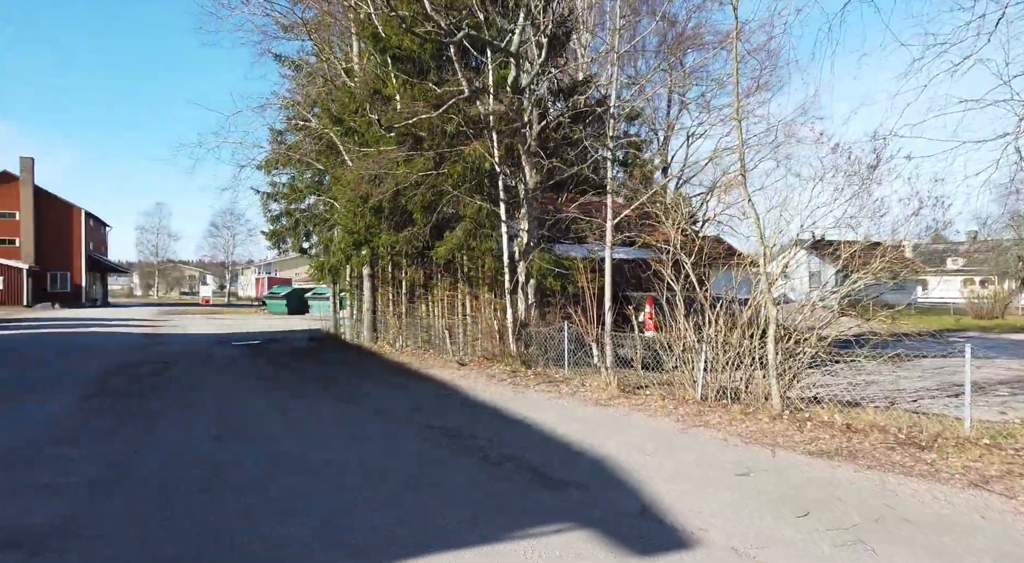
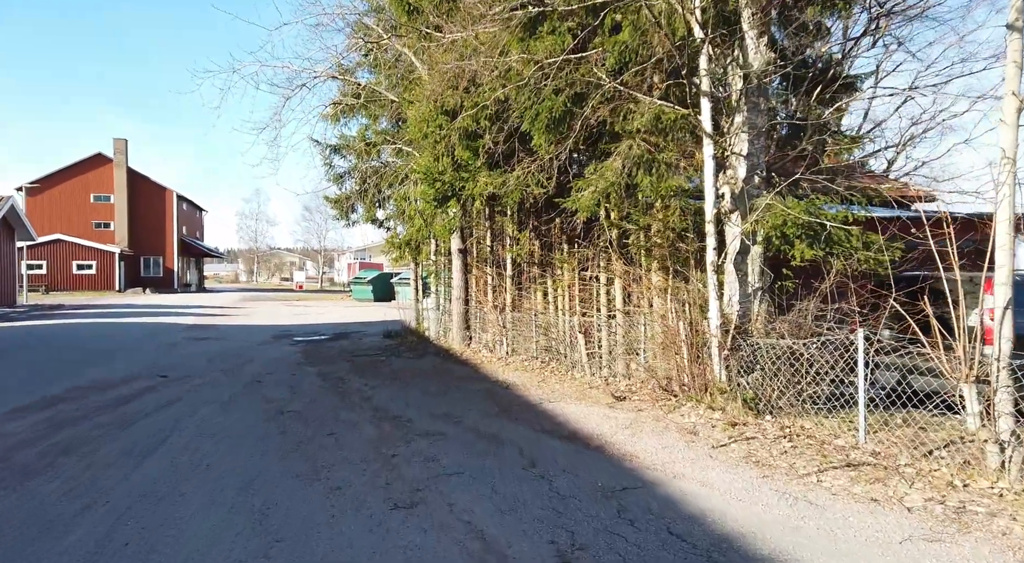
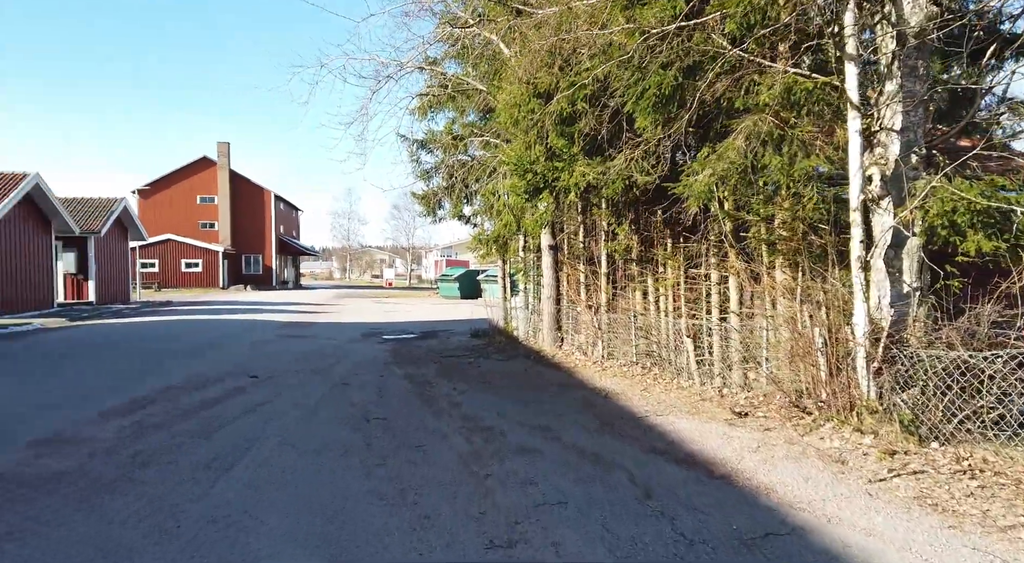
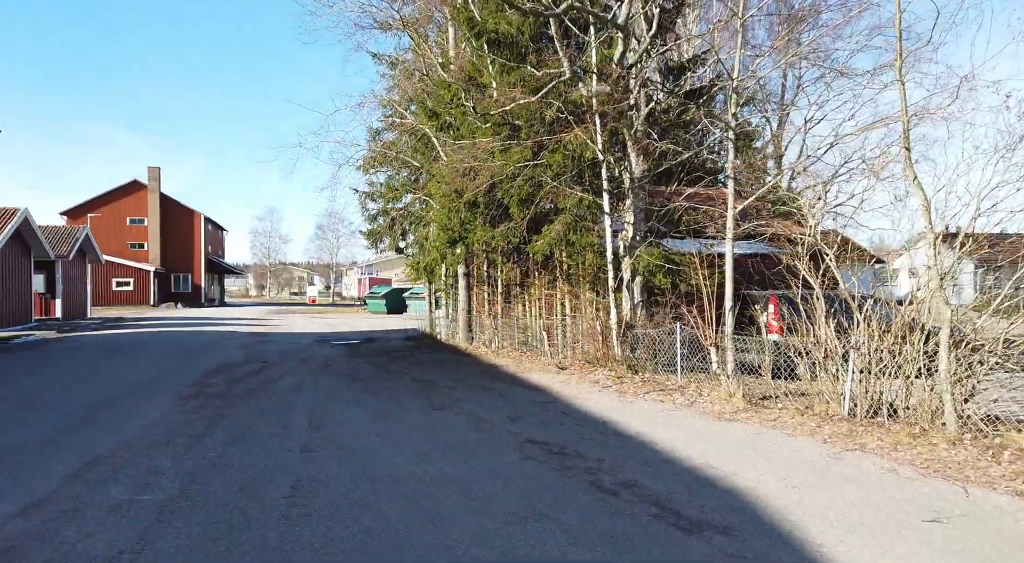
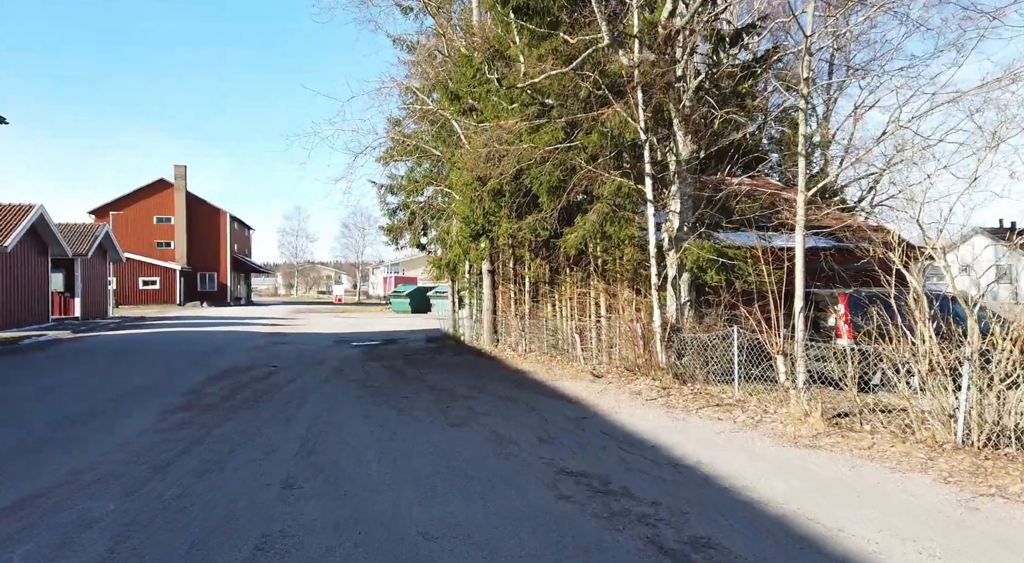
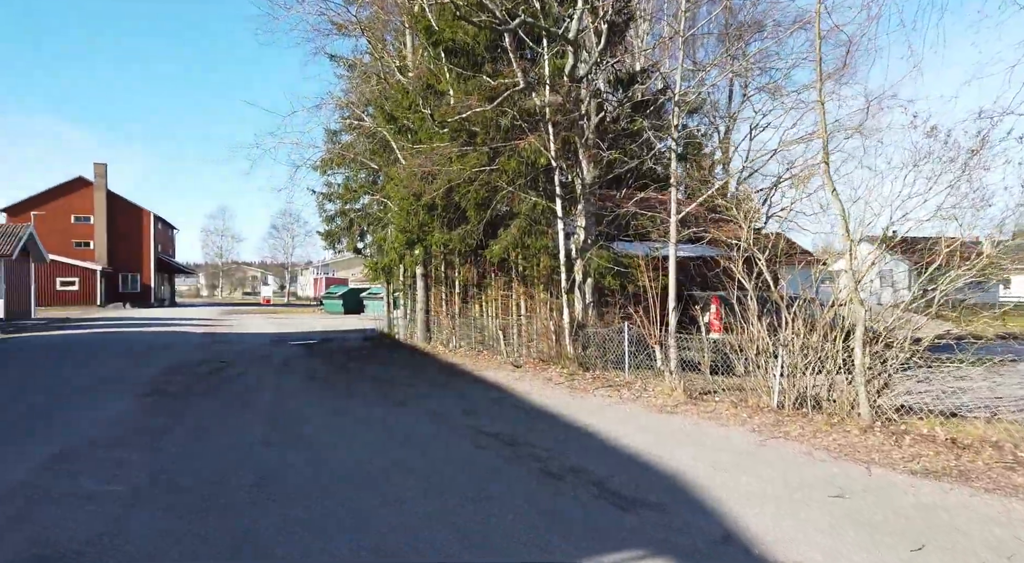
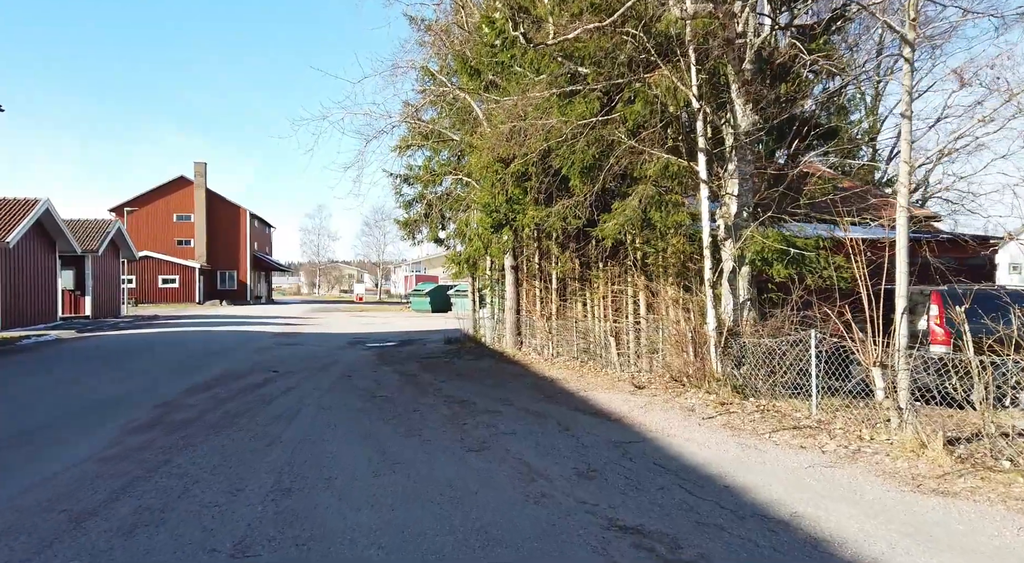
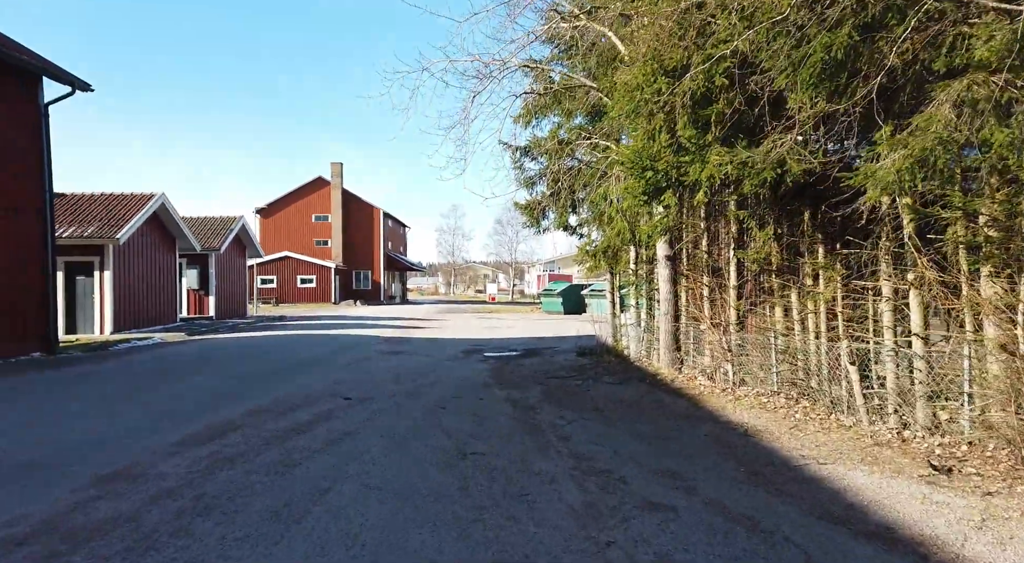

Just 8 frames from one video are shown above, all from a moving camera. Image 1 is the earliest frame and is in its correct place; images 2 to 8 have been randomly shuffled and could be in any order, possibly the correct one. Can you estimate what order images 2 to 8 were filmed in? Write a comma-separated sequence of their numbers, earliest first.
6, 4, 5, 7, 2, 3, 8
